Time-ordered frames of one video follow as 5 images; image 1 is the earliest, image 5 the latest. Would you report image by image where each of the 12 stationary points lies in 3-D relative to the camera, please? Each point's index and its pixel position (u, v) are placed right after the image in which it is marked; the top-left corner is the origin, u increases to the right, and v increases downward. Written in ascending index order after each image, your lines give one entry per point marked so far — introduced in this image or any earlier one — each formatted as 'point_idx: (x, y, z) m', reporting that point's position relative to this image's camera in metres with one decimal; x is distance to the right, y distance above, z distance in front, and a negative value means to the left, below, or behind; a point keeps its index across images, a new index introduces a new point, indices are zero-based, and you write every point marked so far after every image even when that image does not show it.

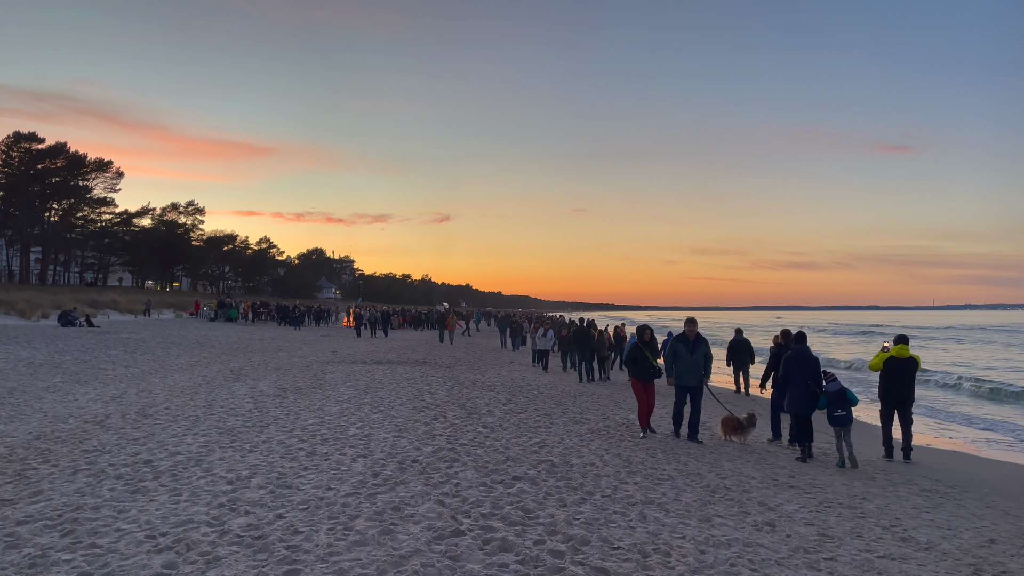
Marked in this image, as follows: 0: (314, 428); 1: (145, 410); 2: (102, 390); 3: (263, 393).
0: (-2.8, -2.0, +8.8) m
1: (-6.3, -2.1, +10.7) m
2: (-8.9, -2.2, +13.5) m
3: (-5.1, -2.2, +12.8) m
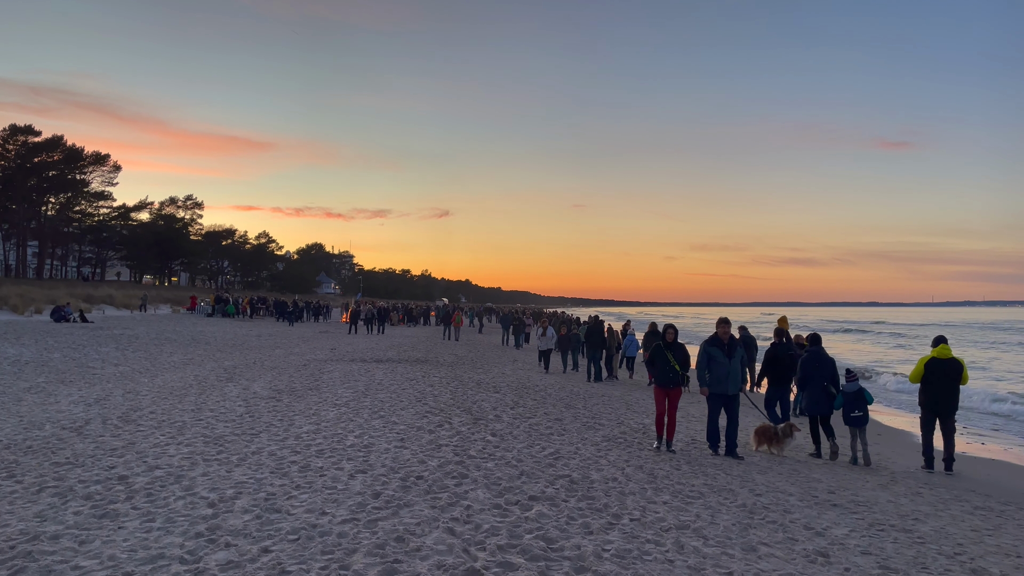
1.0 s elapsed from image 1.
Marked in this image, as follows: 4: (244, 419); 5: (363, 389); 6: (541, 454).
0: (-2.7, -1.9, +8.1) m
1: (-6.2, -2.0, +10.0) m
2: (-8.7, -2.1, +12.8) m
3: (-5.0, -2.1, +12.1) m
4: (-4.1, -2.0, +9.5) m
5: (-3.0, -2.1, +12.7) m
6: (+0.4, -2.1, +7.9) m
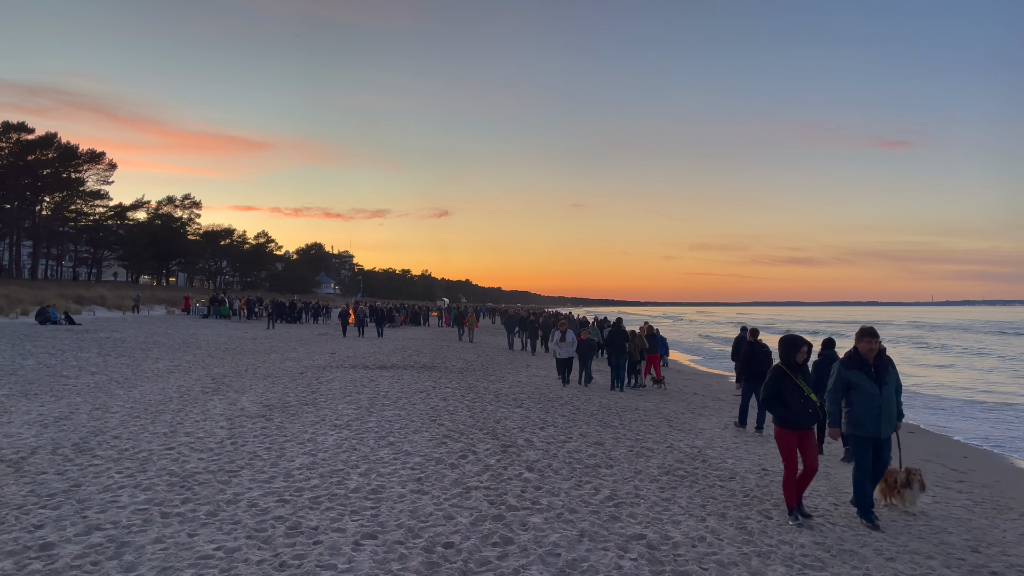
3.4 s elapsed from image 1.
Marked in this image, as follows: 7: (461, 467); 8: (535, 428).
0: (-2.2, -1.9, +6.4) m
1: (-5.7, -2.0, +8.4) m
2: (-8.3, -2.1, +11.1) m
3: (-4.5, -2.1, +10.4) m
4: (-3.6, -2.0, +7.9) m
5: (-2.6, -2.1, +11.0) m
6: (+0.8, -2.1, +6.3) m
7: (-0.6, -2.0, +7.0) m
8: (+0.4, -2.2, +9.9) m
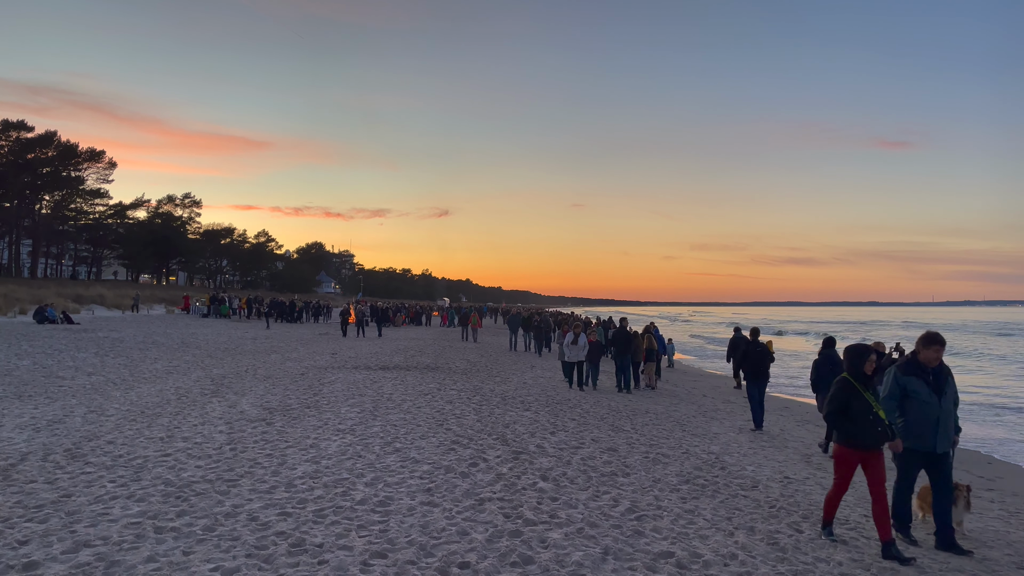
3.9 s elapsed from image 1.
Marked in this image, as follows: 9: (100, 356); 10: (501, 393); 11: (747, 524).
0: (-2.0, -1.9, +6.1) m
1: (-5.5, -2.0, +8.0) m
2: (-8.1, -2.1, +10.8) m
3: (-4.3, -2.1, +10.1) m
4: (-3.5, -2.0, +7.5) m
5: (-2.4, -2.1, +10.7) m
6: (+1.0, -2.1, +5.9) m
7: (-0.4, -2.0, +6.7) m
8: (+0.5, -2.2, +9.5) m
9: (-13.0, -2.2, +19.7) m
10: (-0.2, -2.3, +13.9) m
11: (+2.2, -2.2, +5.9) m
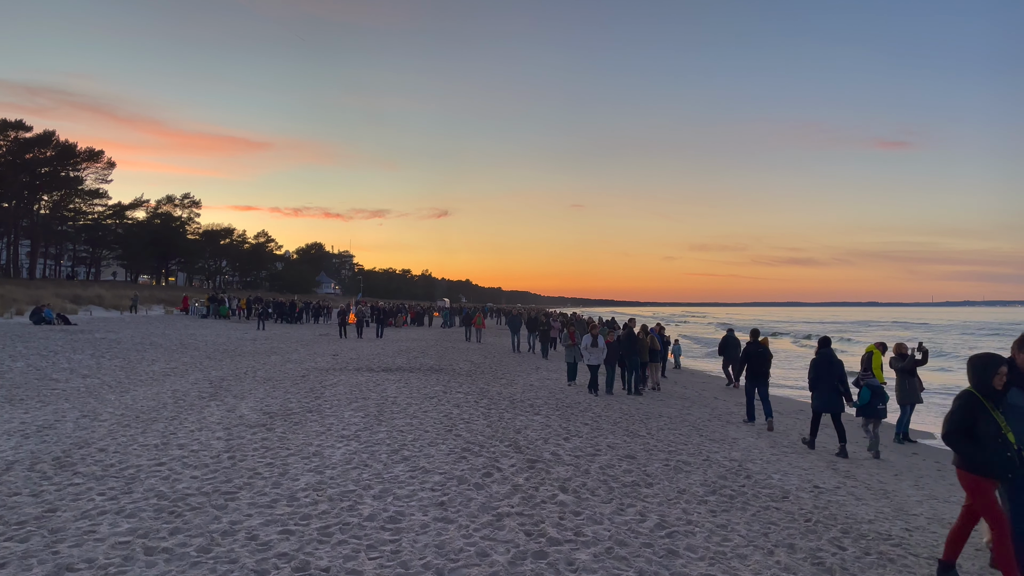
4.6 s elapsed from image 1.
0: (-1.9, -1.9, +5.6) m
1: (-5.4, -2.0, +7.6) m
2: (-7.9, -2.1, +10.3) m
3: (-4.2, -2.1, +9.7) m
4: (-3.3, -2.0, +7.1) m
5: (-2.2, -2.0, +10.3) m
6: (+1.2, -2.1, +5.5) m
7: (-0.3, -2.0, +6.2) m
8: (+0.7, -2.2, +9.1) m
9: (-12.9, -2.2, +19.3) m
10: (-0.1, -2.3, +13.5) m
11: (+2.4, -2.2, +5.5) m
